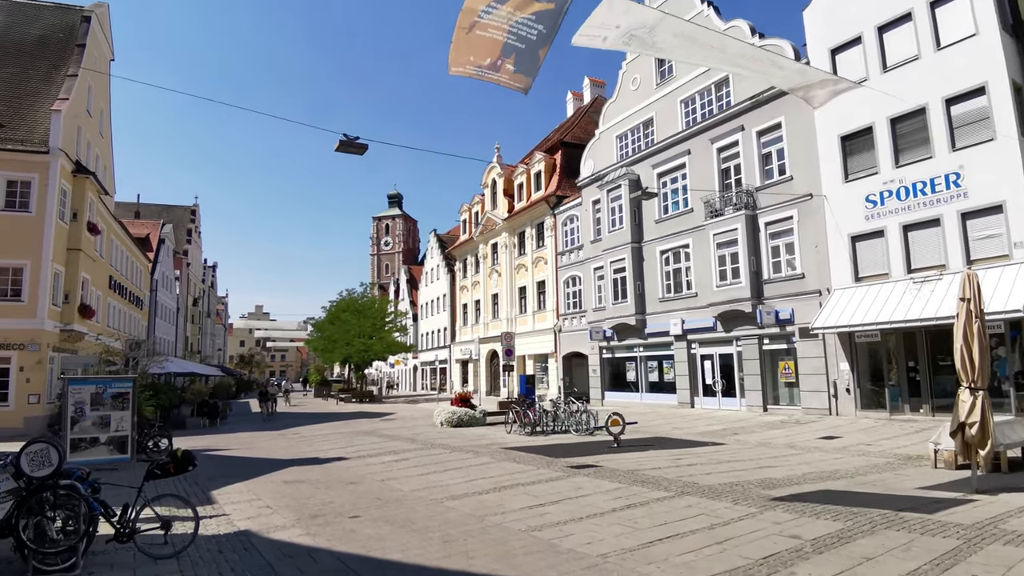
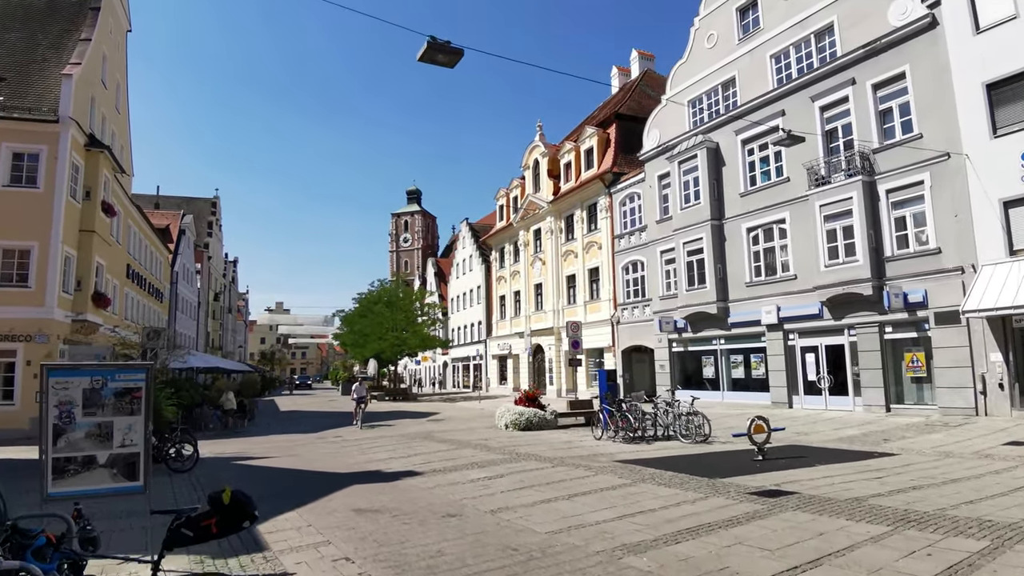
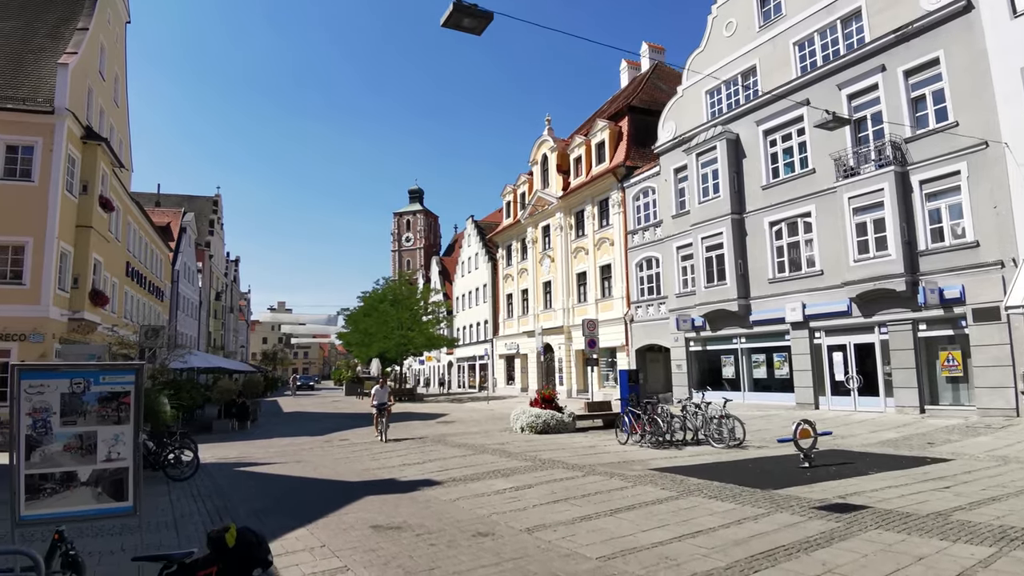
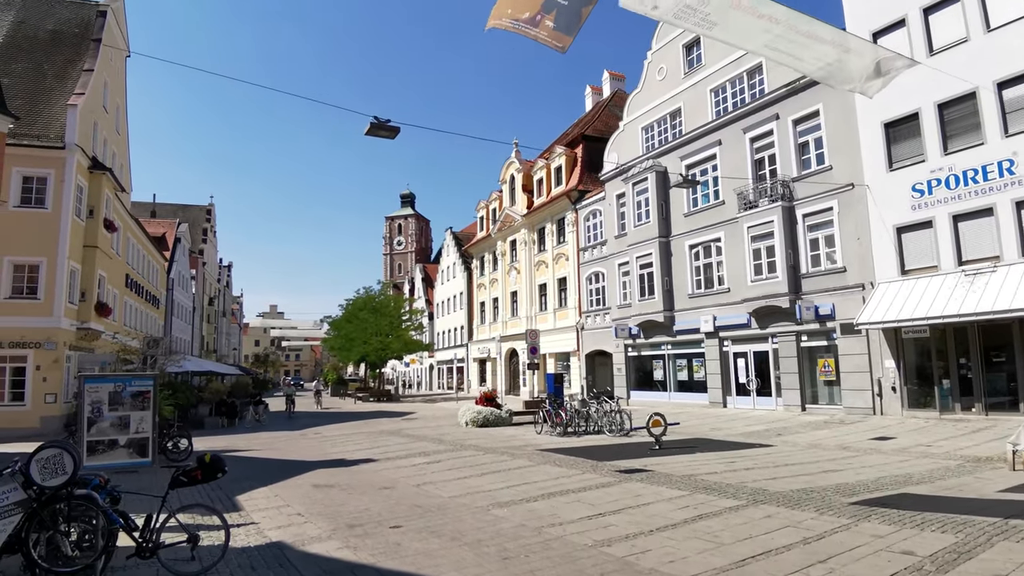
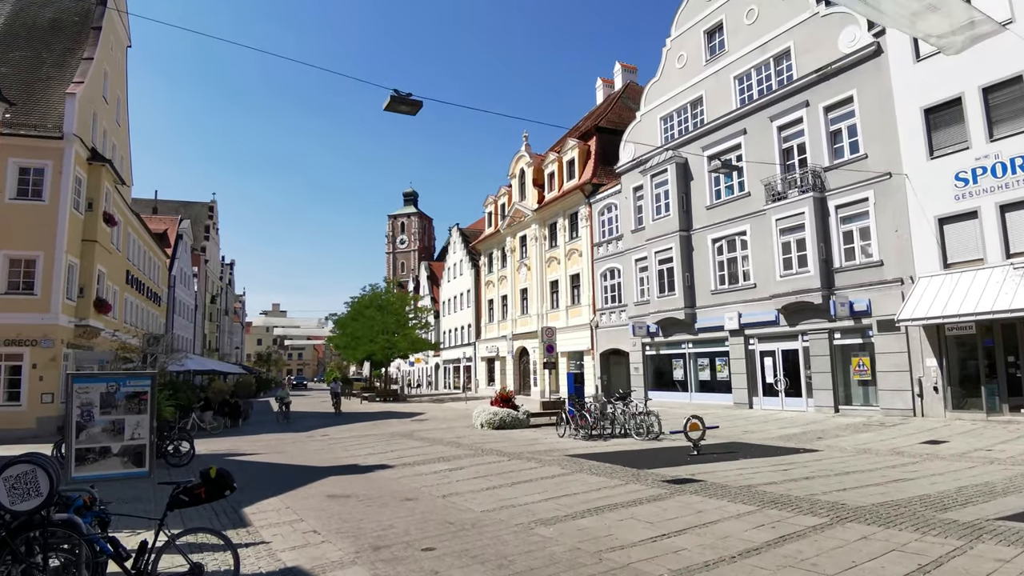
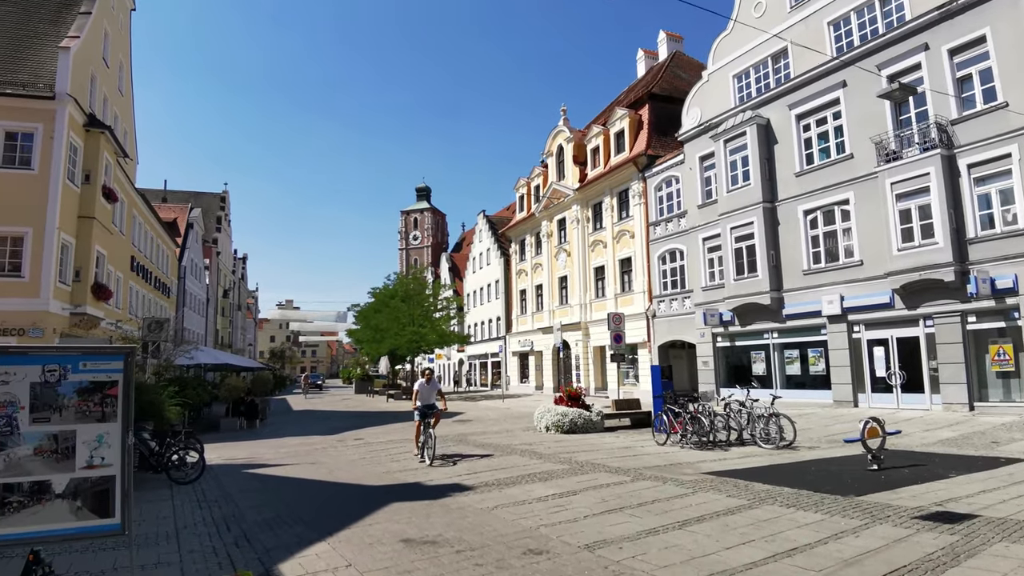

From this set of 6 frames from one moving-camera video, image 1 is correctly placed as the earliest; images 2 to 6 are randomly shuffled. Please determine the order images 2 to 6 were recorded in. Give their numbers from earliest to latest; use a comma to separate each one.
4, 5, 2, 3, 6
